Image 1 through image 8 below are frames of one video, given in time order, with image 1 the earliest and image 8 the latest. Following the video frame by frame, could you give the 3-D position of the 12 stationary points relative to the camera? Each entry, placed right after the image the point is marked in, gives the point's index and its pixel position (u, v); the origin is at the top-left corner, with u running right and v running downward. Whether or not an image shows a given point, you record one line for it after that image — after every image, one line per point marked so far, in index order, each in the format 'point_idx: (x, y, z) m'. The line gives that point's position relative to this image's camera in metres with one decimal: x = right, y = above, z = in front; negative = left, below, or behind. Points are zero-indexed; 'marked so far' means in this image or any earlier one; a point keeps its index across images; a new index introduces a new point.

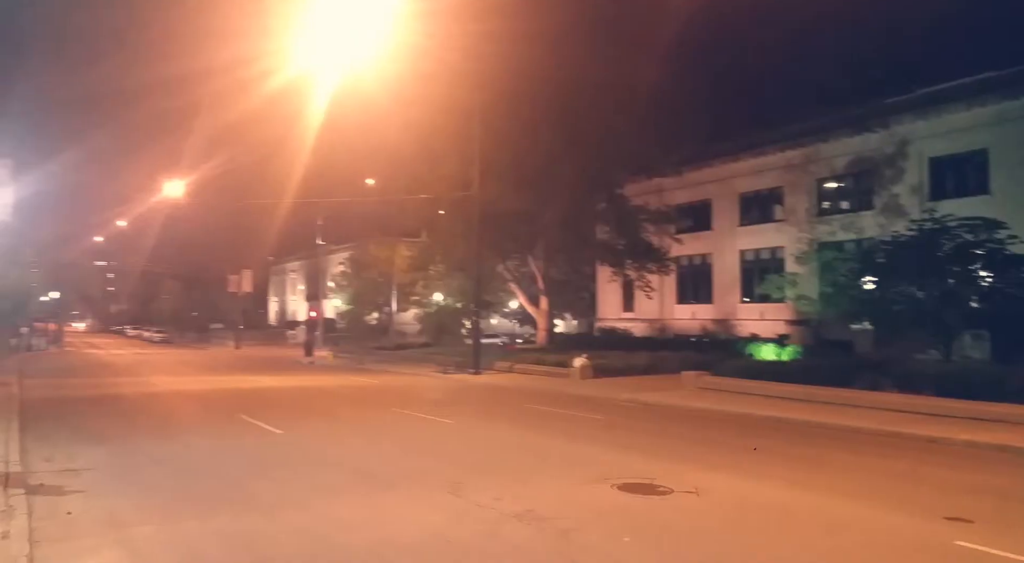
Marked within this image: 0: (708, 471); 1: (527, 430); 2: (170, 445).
0: (+2.9, -2.9, +11.6) m
1: (+0.4, -3.3, +16.9) m
2: (-6.3, -3.0, +14.5) m
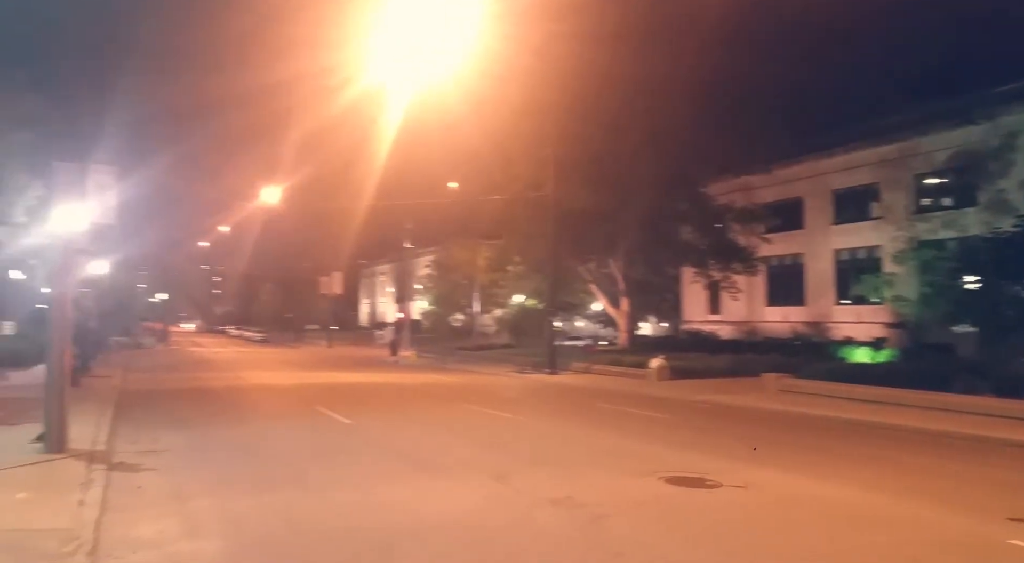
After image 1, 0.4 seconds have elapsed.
0: (+3.6, -2.8, +11.3) m
1: (+1.8, -3.2, +16.9) m
2: (-5.1, -2.9, +15.2) m
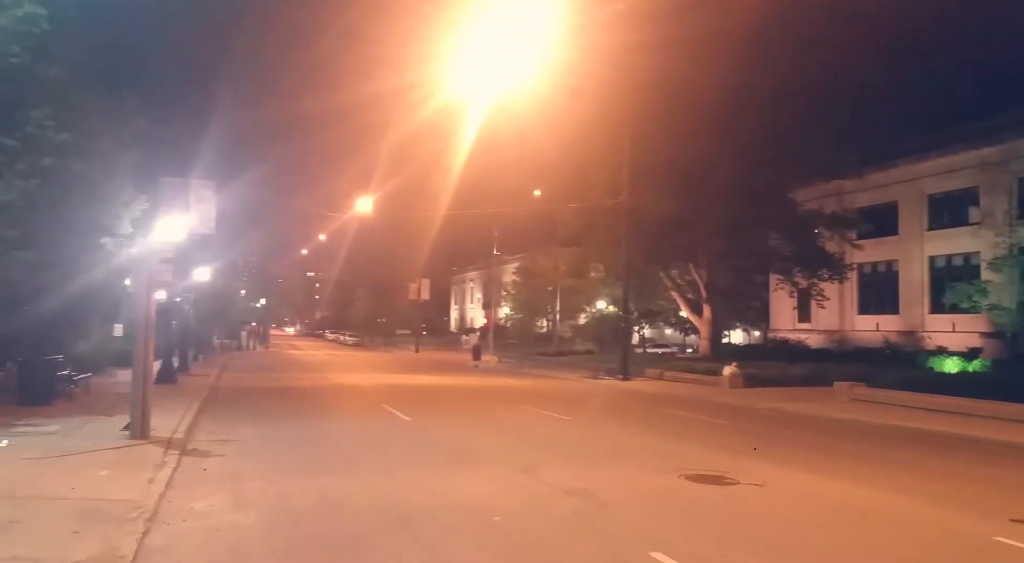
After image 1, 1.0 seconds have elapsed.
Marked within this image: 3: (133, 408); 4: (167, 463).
0: (+4.1, -2.9, +11.5) m
1: (+2.9, -3.3, +17.2) m
2: (-4.1, -3.0, +16.4) m
3: (-6.2, -2.1, +12.6) m
4: (-4.7, -2.5, +10.7) m
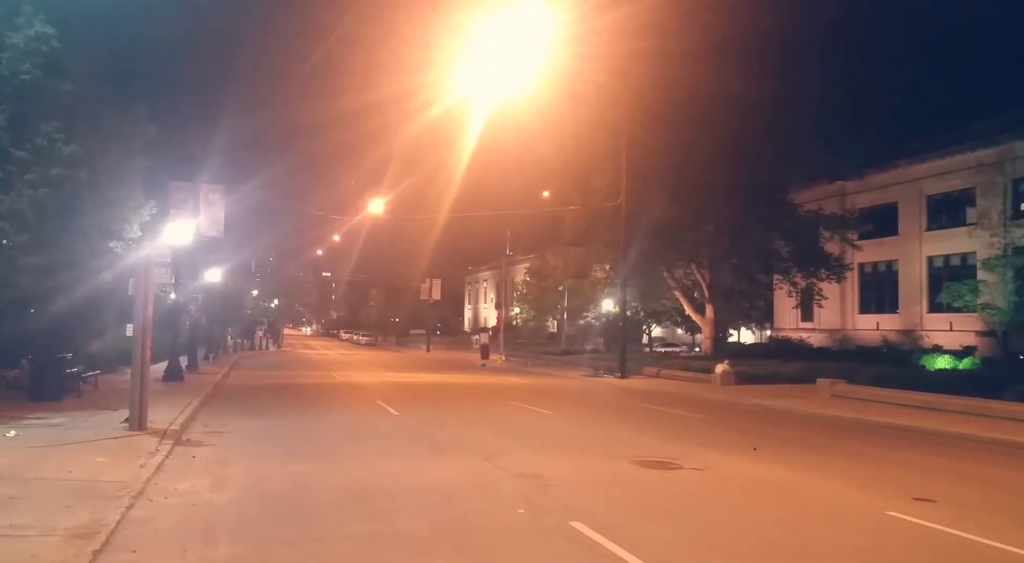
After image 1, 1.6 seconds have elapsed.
0: (+3.6, -2.9, +12.3) m
1: (+2.5, -3.3, +18.1) m
2: (-4.5, -3.1, +17.4) m
3: (-6.7, -2.1, +13.7) m
4: (-5.3, -2.5, +11.7) m
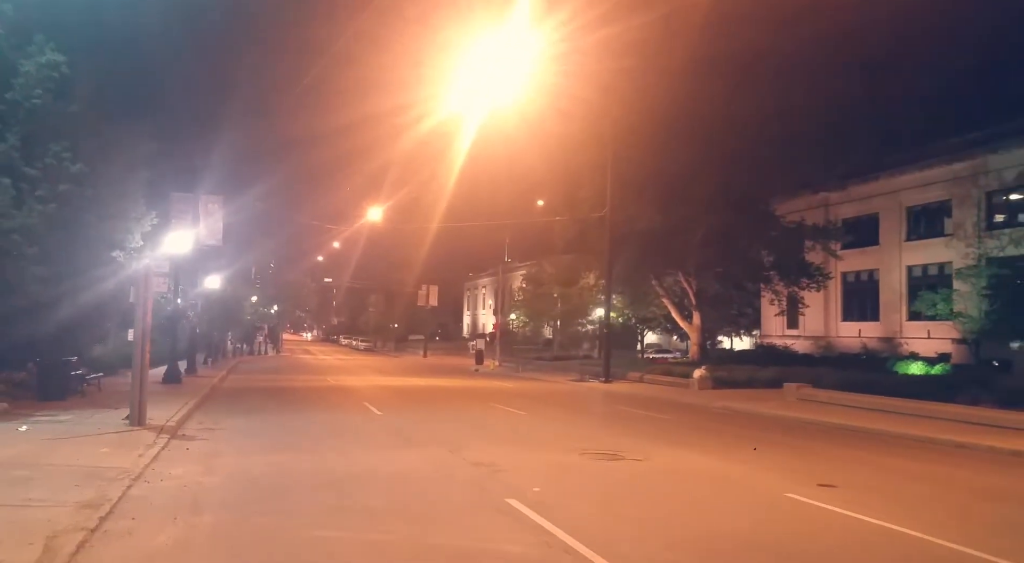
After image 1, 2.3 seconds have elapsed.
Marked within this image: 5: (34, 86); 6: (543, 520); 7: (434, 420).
0: (+2.9, -3.1, +13.6) m
1: (+1.9, -3.6, +19.4) m
2: (-5.2, -3.3, +18.7) m
3: (-7.3, -2.3, +15.0) m
4: (-5.9, -2.7, +13.0) m
5: (-10.7, +4.4, +17.4) m
6: (+0.3, -2.6, +8.3) m
7: (-1.9, -3.3, +18.4) m
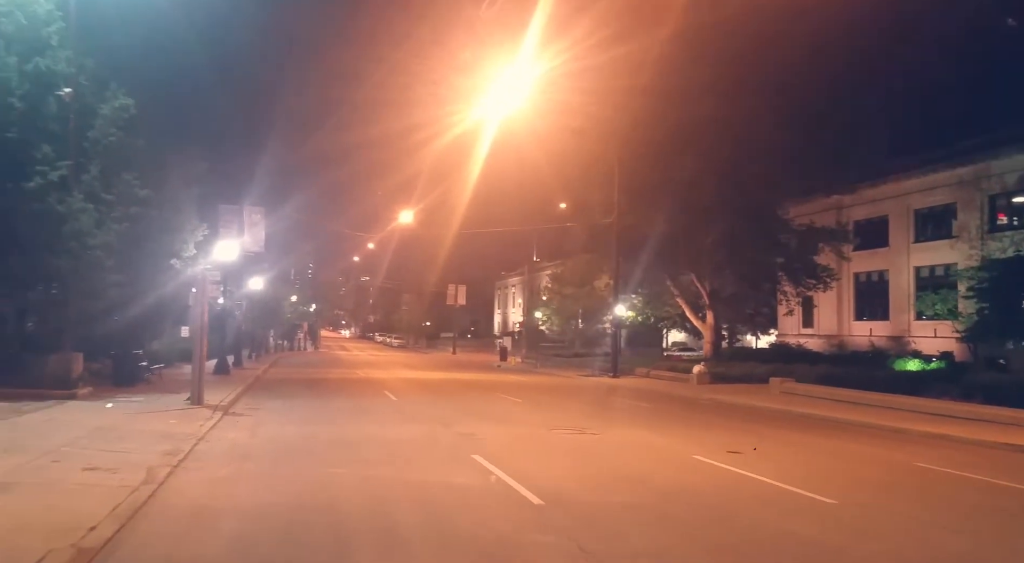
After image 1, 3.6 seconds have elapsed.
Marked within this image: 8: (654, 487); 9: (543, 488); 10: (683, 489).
0: (+2.6, -3.2, +16.4) m
1: (+1.9, -3.7, +22.2) m
2: (-5.2, -3.4, +22.0) m
3: (-7.5, -2.4, +18.3) m
4: (-6.3, -2.9, +16.3) m
5: (-10.8, +4.3, +20.9) m
6: (-0.2, -2.7, +11.3) m
7: (-1.9, -3.4, +21.5) m
8: (+2.1, -3.0, +11.7) m
9: (+0.4, -2.8, +10.6) m
10: (+2.6, -3.1, +11.7) m
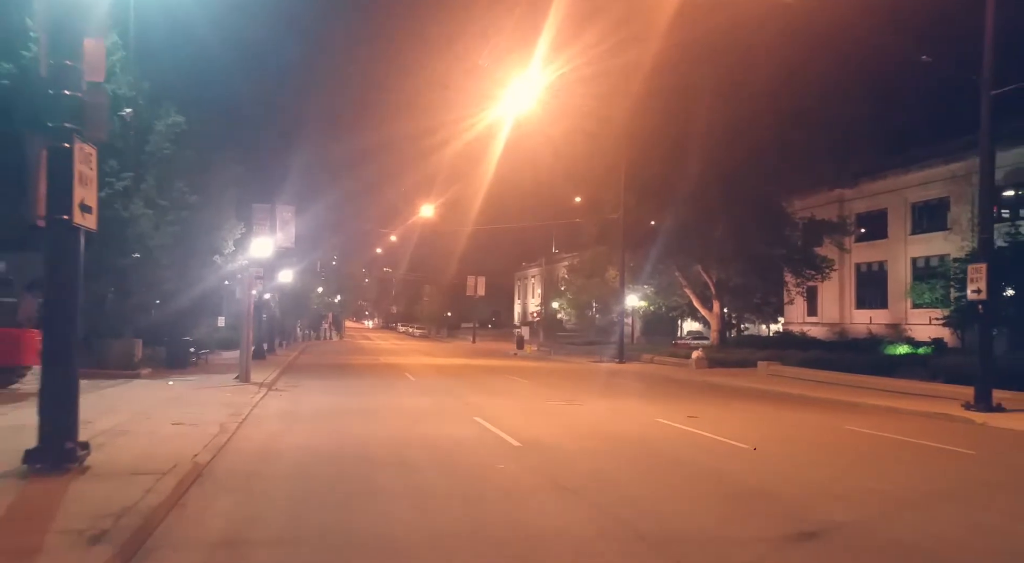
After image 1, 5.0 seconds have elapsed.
0: (+2.7, -3.1, +19.1) m
1: (+2.1, -3.5, +25.0) m
2: (-5.0, -3.2, +24.9) m
3: (-7.5, -2.3, +21.3) m
4: (-6.2, -2.7, +19.2) m
5: (-10.7, +4.4, +23.9) m
6: (-0.4, -2.7, +14.1) m
7: (-1.8, -3.2, +24.3) m
8: (+2.0, -2.9, +14.4) m
9: (+0.3, -2.7, +13.3) m
10: (+2.5, -3.0, +14.4) m
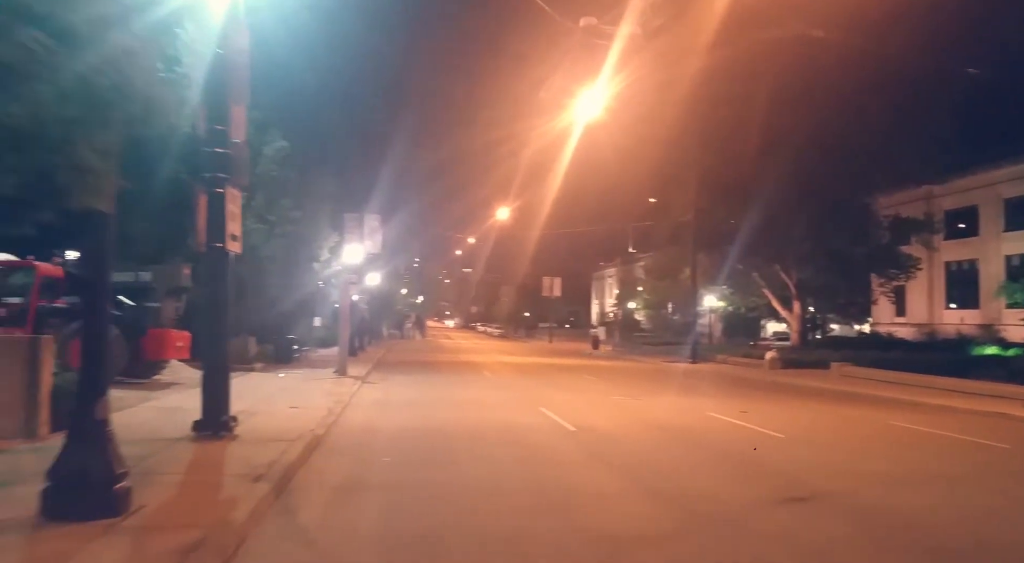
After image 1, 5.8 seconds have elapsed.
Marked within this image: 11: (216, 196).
0: (+4.5, -3.2, +20.3) m
1: (+4.5, -3.5, +26.2) m
2: (-2.6, -3.3, +26.8) m
3: (-5.3, -2.4, +23.5) m
4: (-4.3, -2.9, +21.3) m
5: (-8.3, +4.3, +26.4) m
6: (+1.0, -2.8, +15.6) m
7: (+0.6, -3.3, +25.9) m
8: (+3.4, -3.0, +15.7) m
9: (+1.5, -2.8, +14.8) m
10: (+3.8, -3.1, +15.7) m
11: (-3.9, +1.2, +10.1) m
